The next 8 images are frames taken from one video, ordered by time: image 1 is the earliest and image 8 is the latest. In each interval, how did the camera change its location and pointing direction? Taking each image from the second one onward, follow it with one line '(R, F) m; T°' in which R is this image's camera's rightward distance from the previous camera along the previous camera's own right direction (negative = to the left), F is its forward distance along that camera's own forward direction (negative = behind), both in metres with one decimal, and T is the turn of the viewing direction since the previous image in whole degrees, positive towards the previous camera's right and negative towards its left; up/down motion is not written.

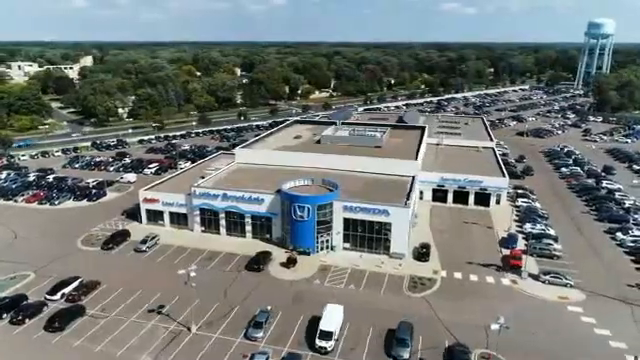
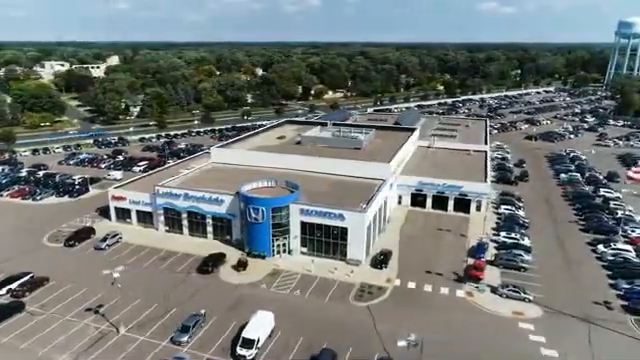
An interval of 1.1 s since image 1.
(+6.6, +1.3) m; -4°
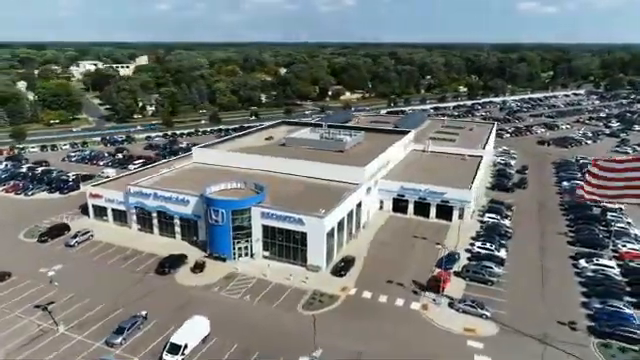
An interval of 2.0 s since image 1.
(+6.2, +1.2) m; -4°
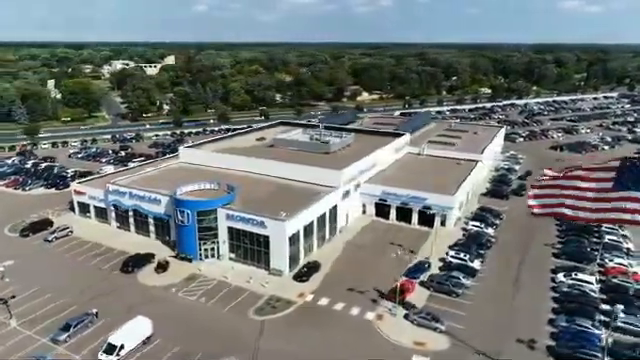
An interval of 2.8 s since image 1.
(+5.6, +0.9) m; -4°
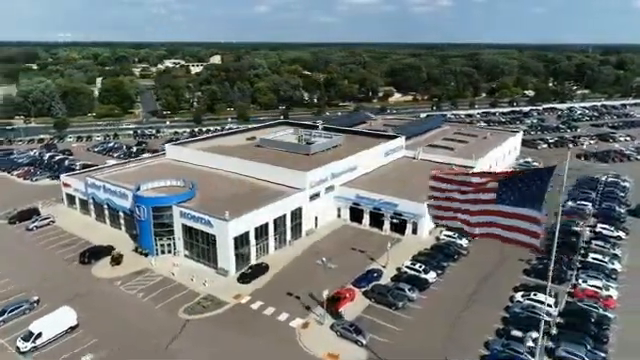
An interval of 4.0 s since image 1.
(+8.6, +1.3) m; -7°
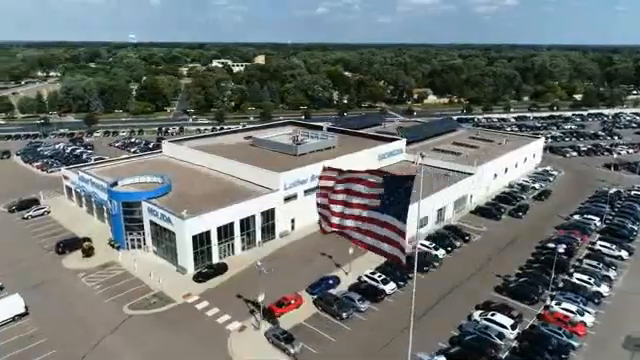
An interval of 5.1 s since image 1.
(+7.4, +1.4) m; -7°
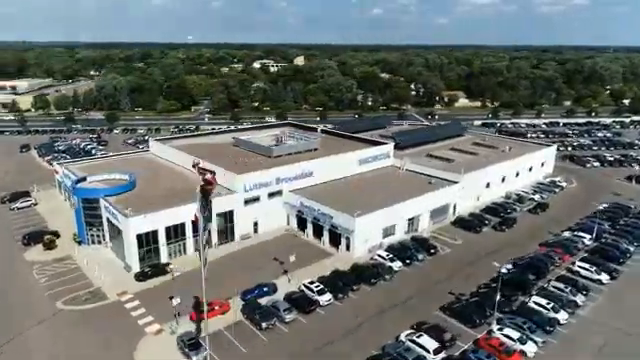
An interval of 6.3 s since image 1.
(+8.5, +1.8) m; -6°
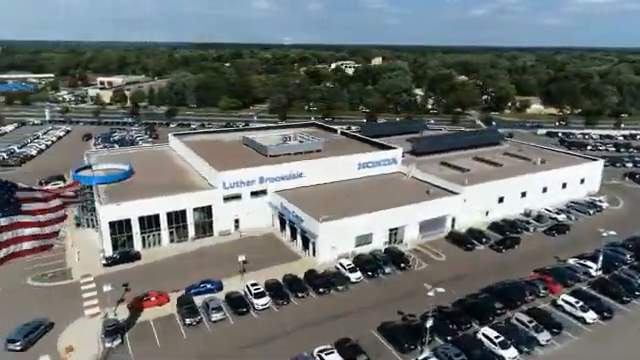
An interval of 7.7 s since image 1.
(+10.4, +2.1) m; -11°
